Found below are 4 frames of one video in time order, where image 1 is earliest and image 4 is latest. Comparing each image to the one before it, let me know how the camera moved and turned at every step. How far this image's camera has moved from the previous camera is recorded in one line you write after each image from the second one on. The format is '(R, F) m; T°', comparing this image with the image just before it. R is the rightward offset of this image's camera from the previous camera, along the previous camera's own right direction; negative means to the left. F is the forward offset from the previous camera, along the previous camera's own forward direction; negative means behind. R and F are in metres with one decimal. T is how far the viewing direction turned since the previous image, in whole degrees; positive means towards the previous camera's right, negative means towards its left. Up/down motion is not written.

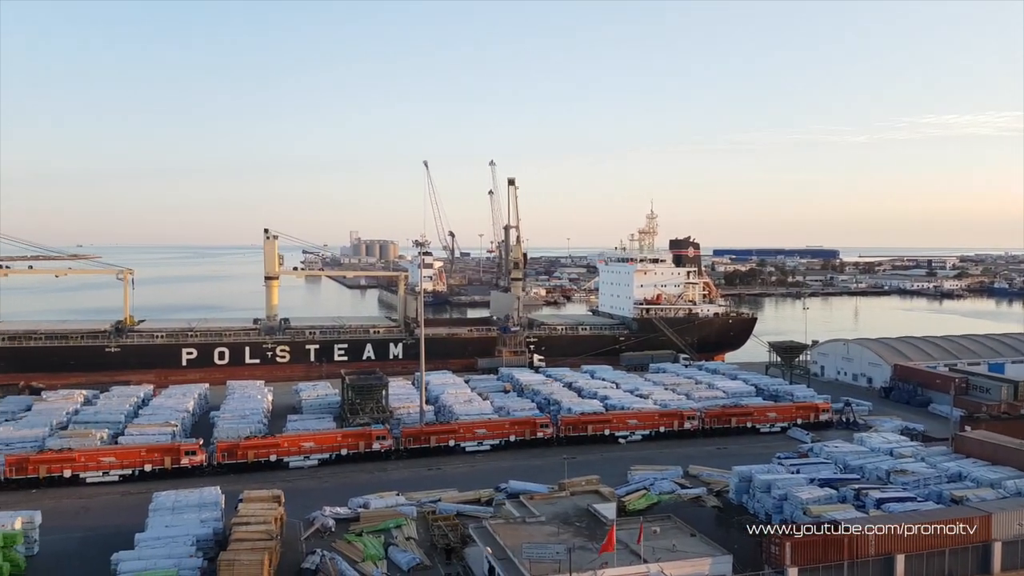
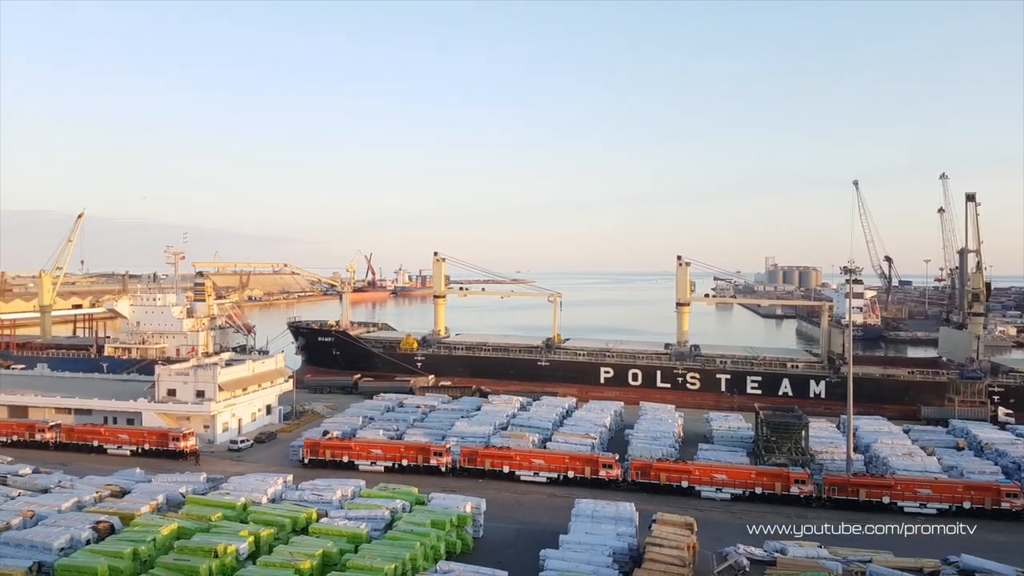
(-1.4, -0.1) m; -27°
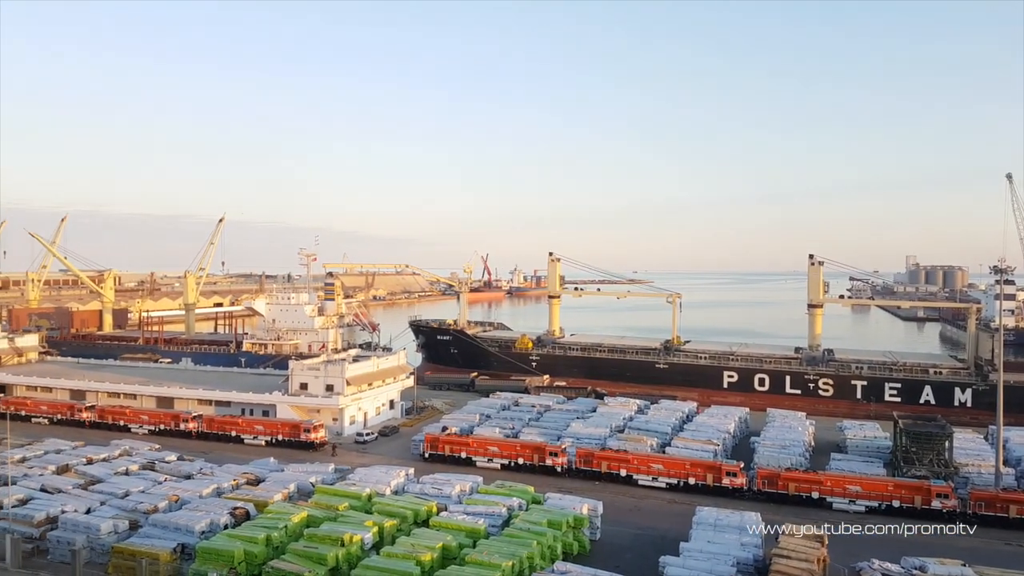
(-0.2, 0.0) m; -9°
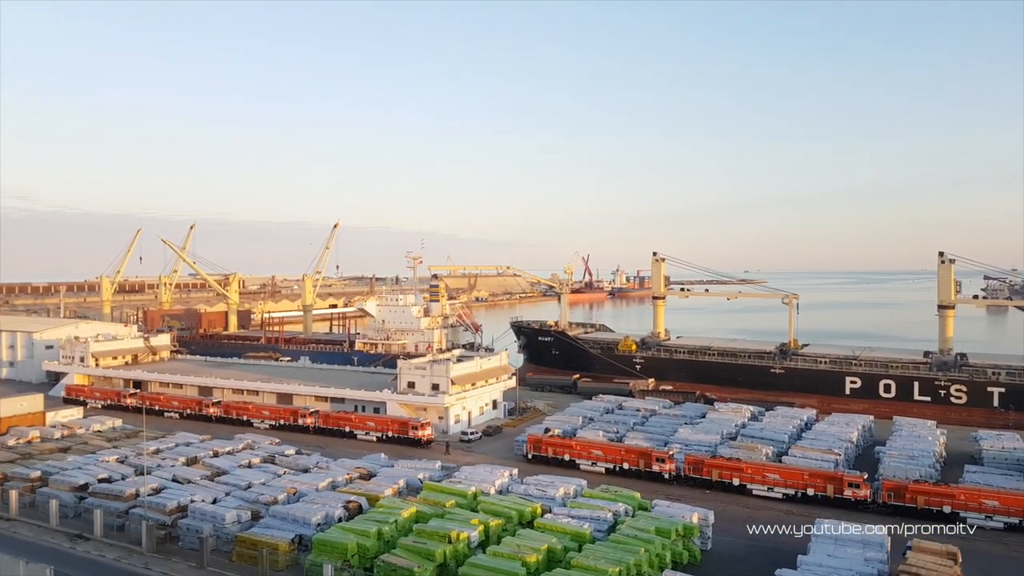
(-0.2, +0.1) m; -8°
